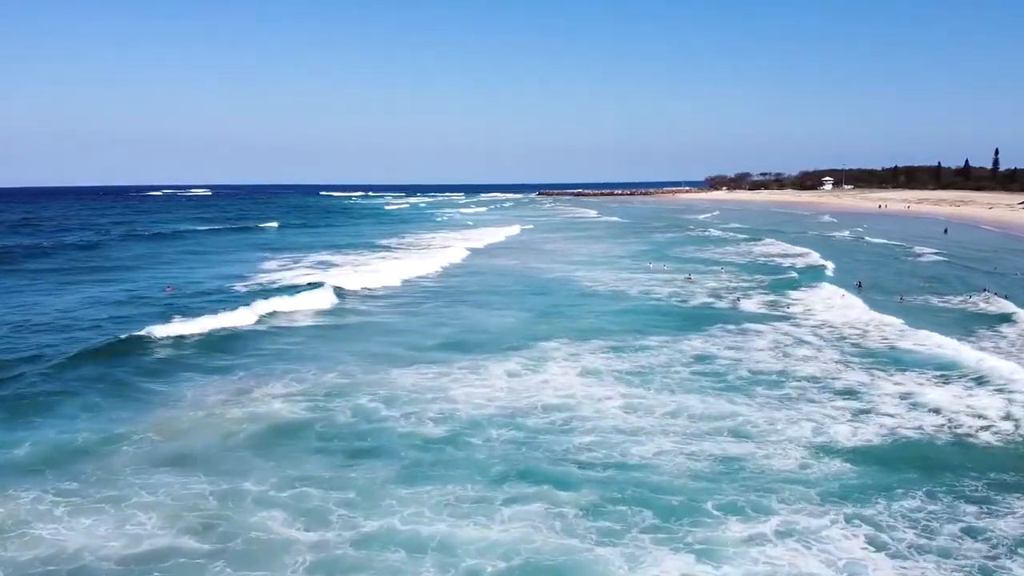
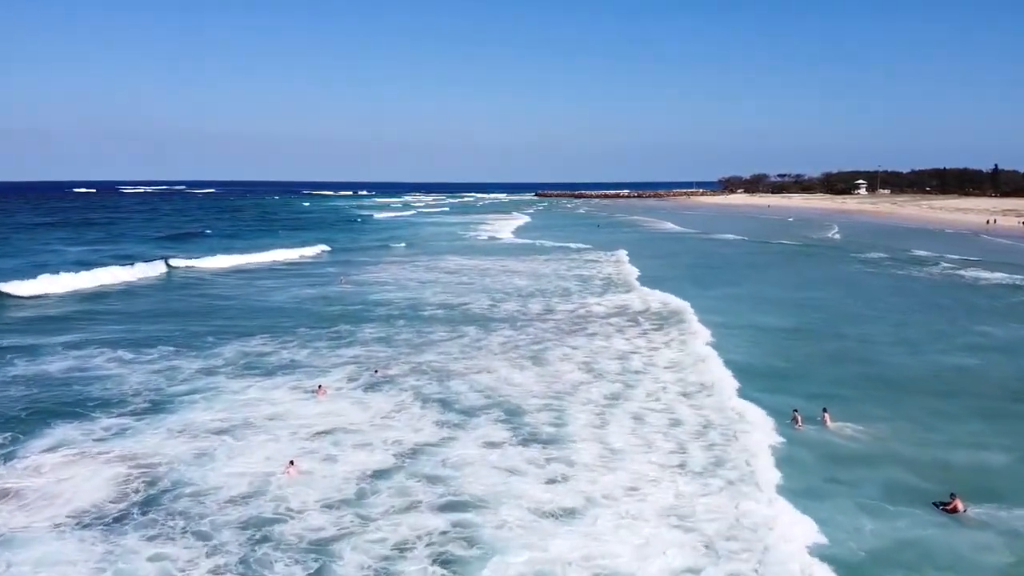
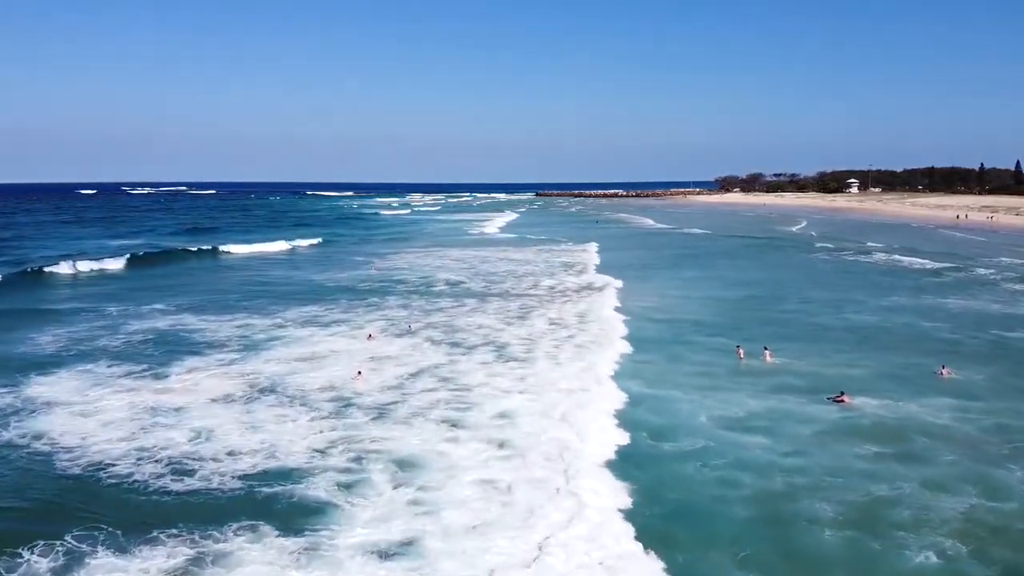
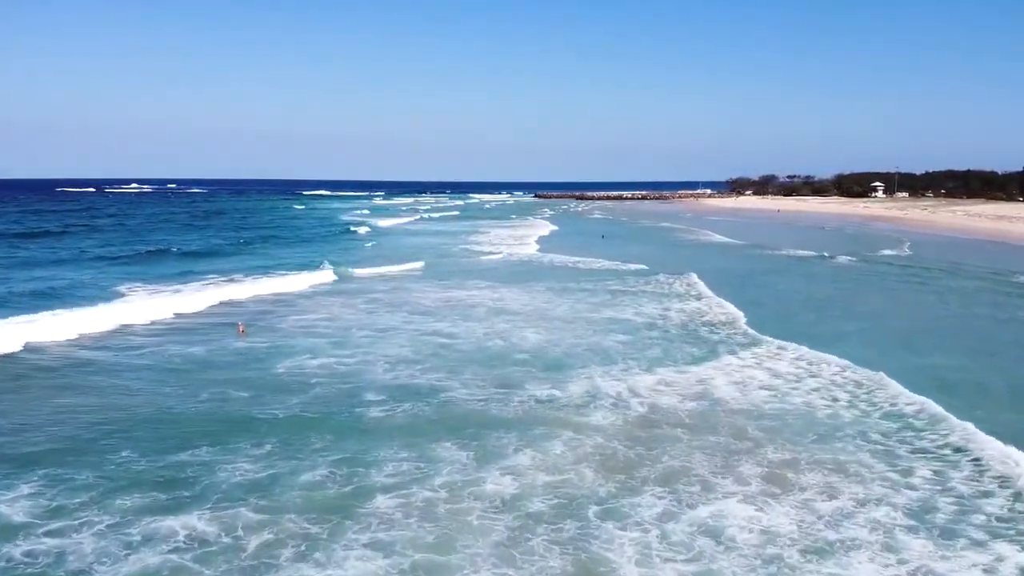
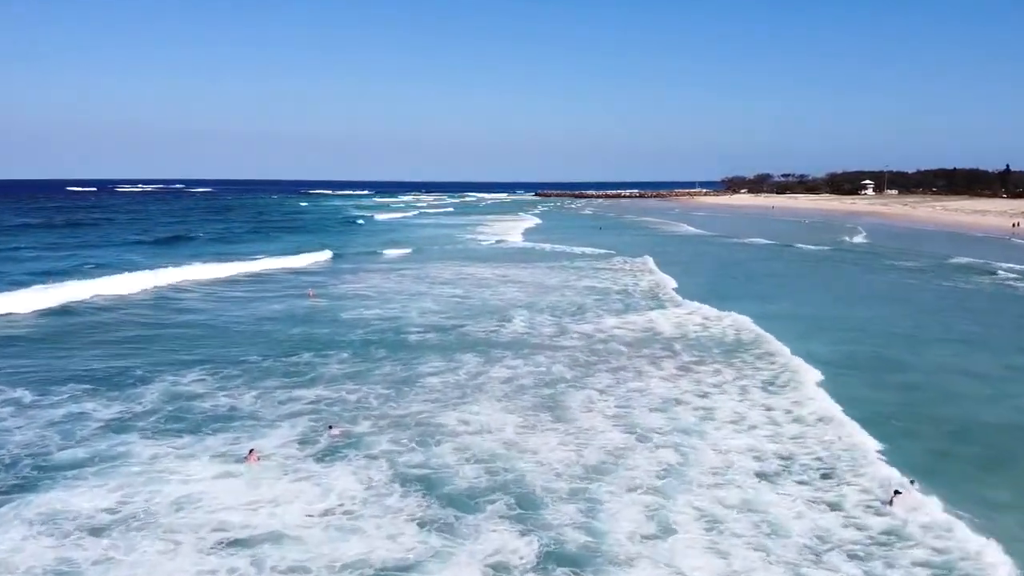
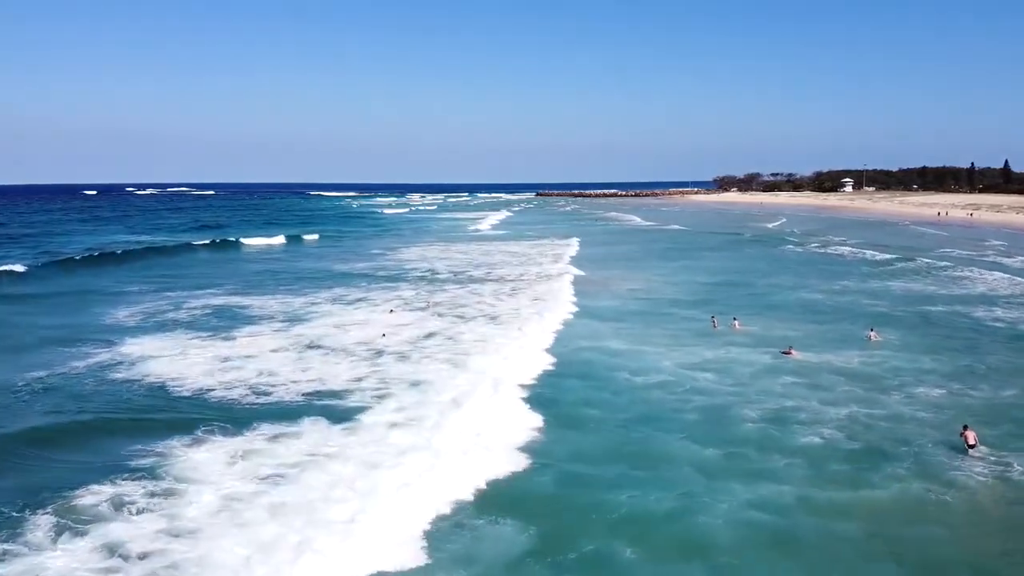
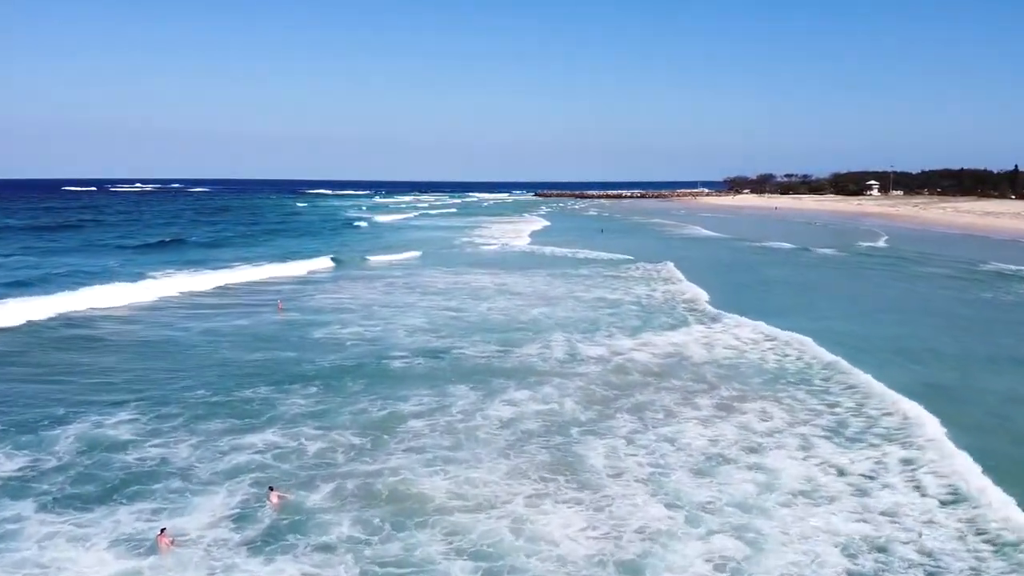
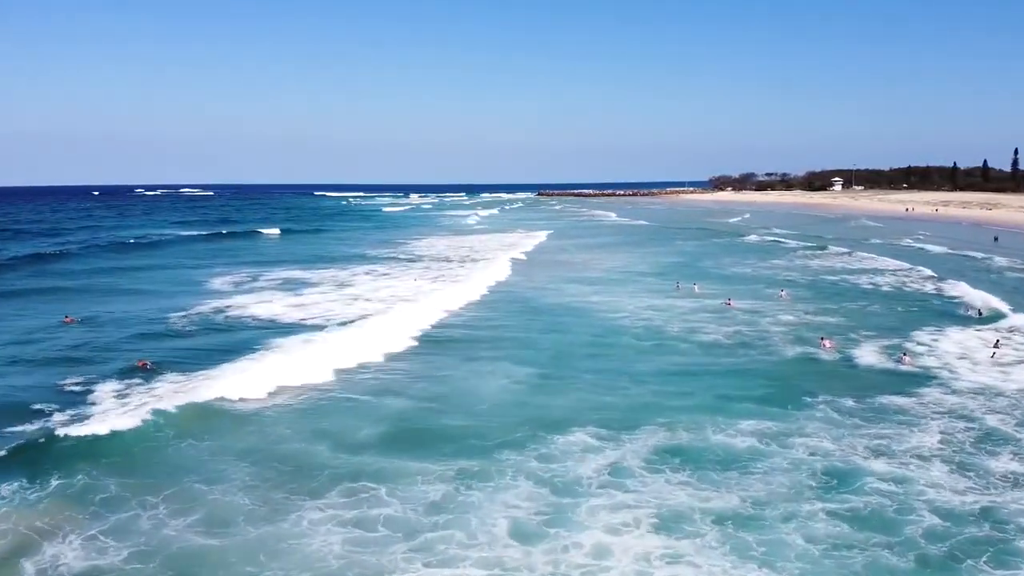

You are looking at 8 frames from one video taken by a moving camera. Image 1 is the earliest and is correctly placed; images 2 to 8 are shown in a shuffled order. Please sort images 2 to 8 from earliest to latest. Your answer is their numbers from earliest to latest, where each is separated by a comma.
8, 6, 3, 2, 5, 7, 4
